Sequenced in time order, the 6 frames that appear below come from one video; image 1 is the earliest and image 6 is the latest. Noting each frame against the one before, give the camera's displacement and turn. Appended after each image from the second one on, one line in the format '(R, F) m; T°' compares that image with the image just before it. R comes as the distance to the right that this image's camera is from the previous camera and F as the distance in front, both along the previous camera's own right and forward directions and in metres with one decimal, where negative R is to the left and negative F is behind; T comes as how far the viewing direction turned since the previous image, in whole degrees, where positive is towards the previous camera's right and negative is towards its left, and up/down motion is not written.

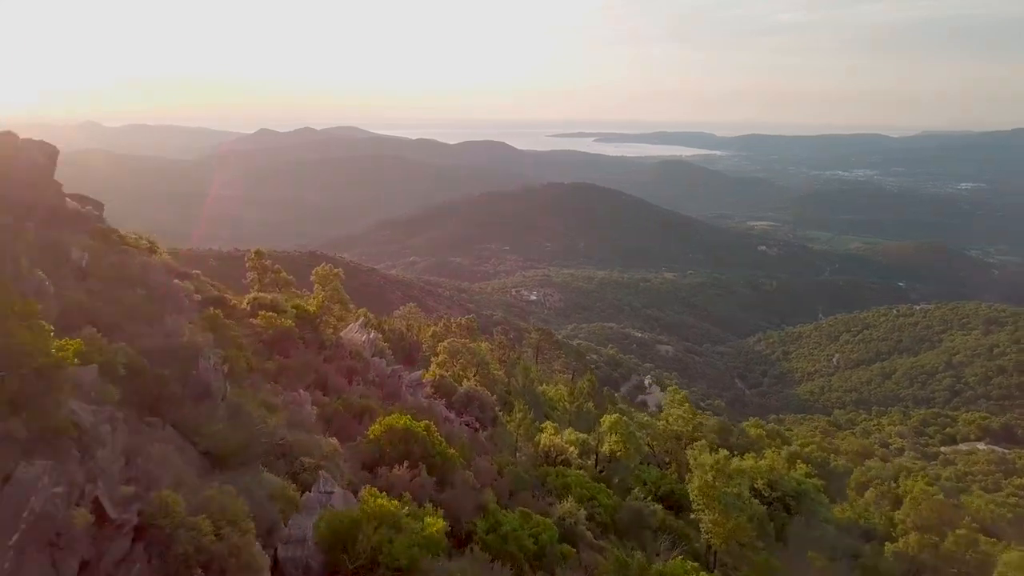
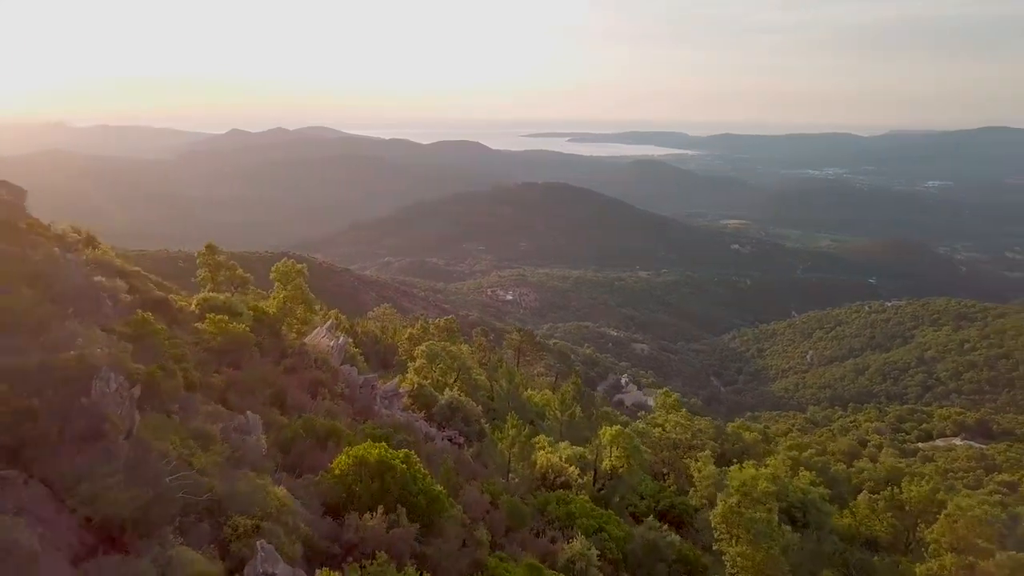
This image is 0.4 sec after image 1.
(-0.2, +1.2) m; +2°
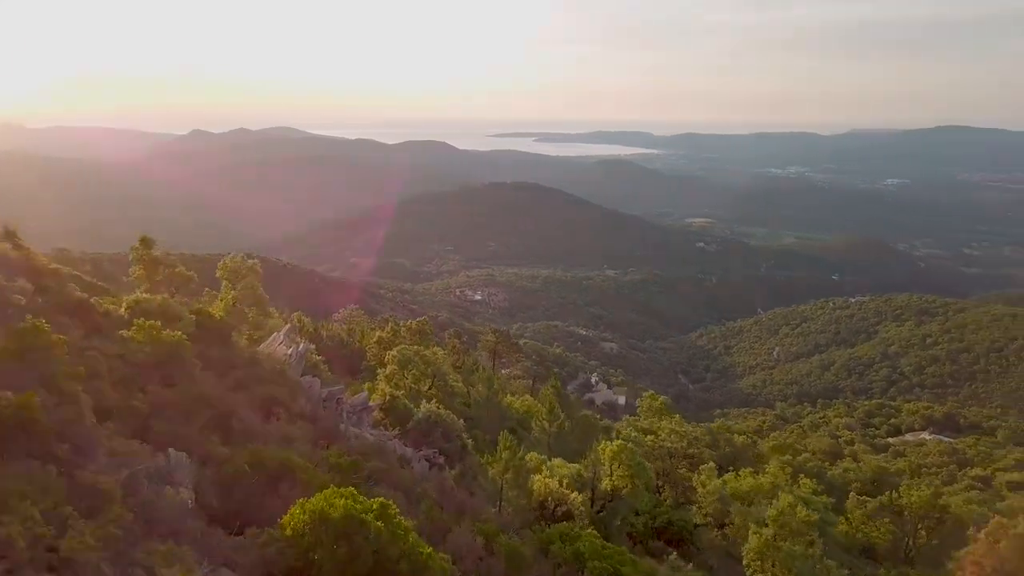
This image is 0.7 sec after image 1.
(-0.2, +1.2) m; +3°
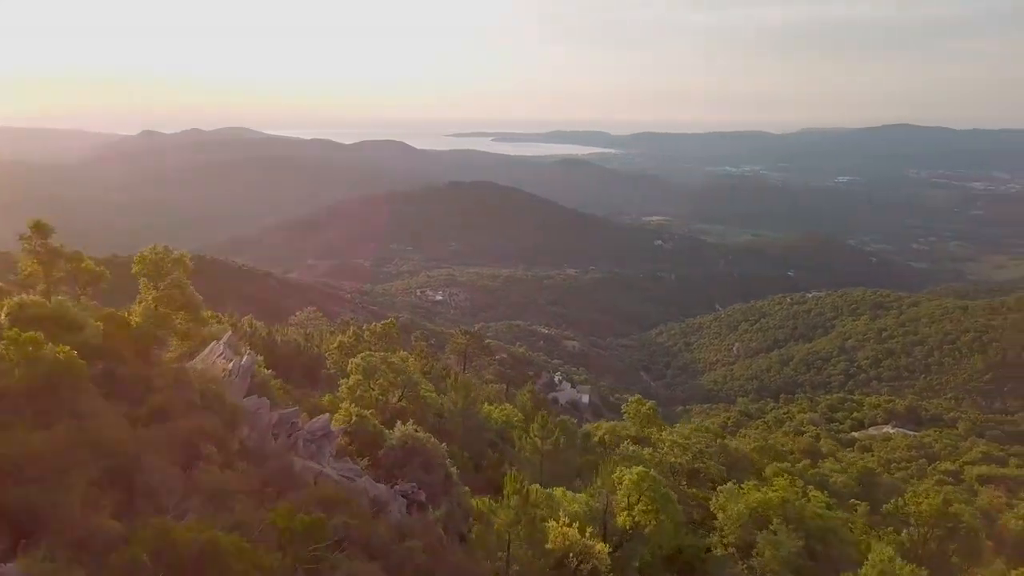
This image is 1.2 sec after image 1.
(-0.4, +1.6) m; +4°
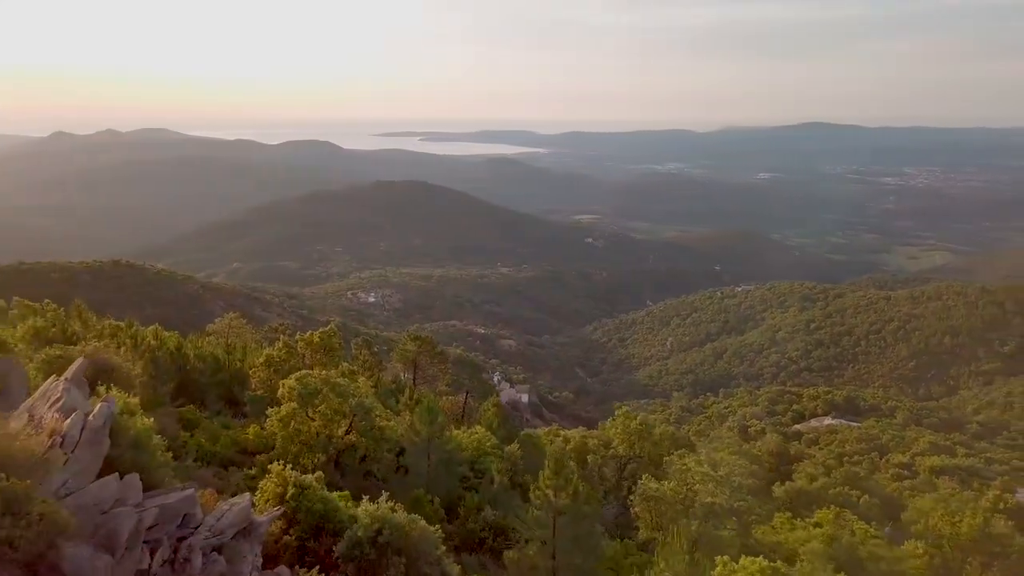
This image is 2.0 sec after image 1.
(-0.8, +2.7) m; +6°
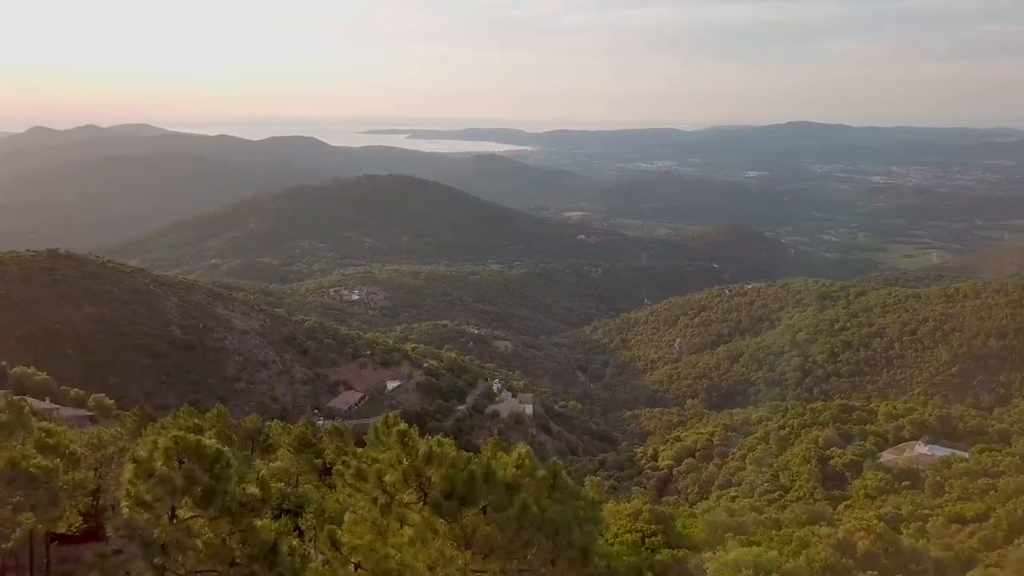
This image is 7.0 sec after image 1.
(-2.3, +12.5) m; +1°
